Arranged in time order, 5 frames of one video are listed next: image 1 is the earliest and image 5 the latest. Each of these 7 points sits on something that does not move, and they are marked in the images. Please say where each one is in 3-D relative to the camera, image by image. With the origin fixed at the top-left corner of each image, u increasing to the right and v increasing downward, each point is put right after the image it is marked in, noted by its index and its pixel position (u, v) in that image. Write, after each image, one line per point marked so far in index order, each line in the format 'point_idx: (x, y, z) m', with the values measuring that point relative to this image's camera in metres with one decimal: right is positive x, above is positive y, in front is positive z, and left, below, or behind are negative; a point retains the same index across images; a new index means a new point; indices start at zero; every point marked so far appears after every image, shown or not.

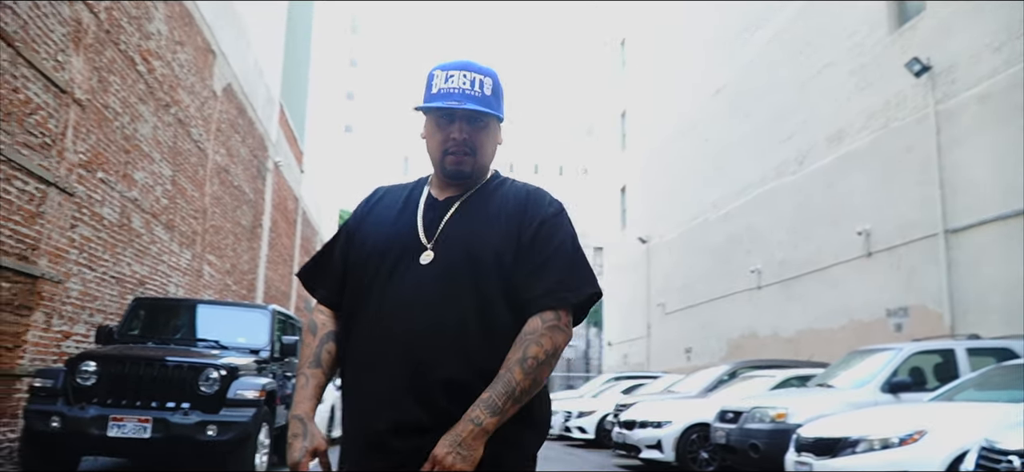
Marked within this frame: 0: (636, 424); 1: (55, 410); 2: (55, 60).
0: (+1.8, -2.9, +12.9) m
1: (-3.7, -1.4, +6.8) m
2: (-4.7, +1.8, +8.6) m
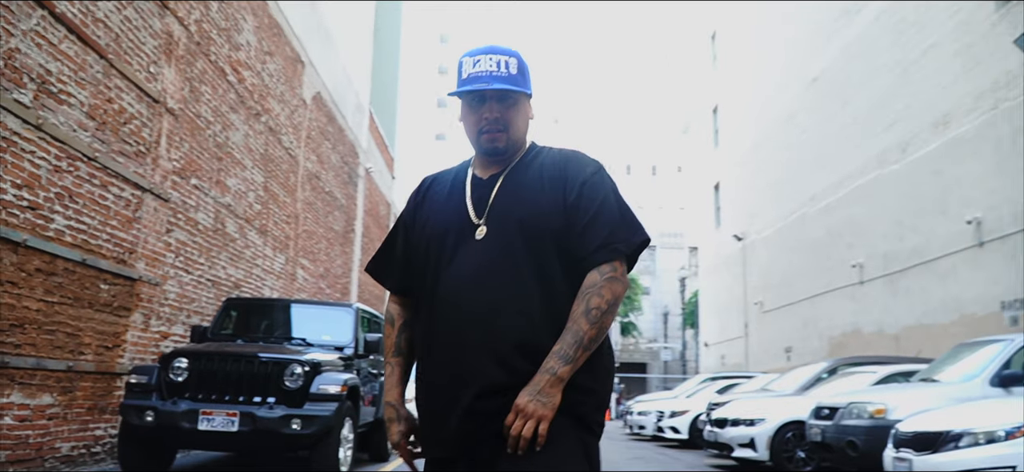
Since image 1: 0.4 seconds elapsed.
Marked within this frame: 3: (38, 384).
0: (+3.1, -2.8, +12.5) m
1: (-3.1, -1.4, +7.1) m
2: (-3.9, +1.8, +9.0) m
3: (-4.0, -1.2, +7.0) m
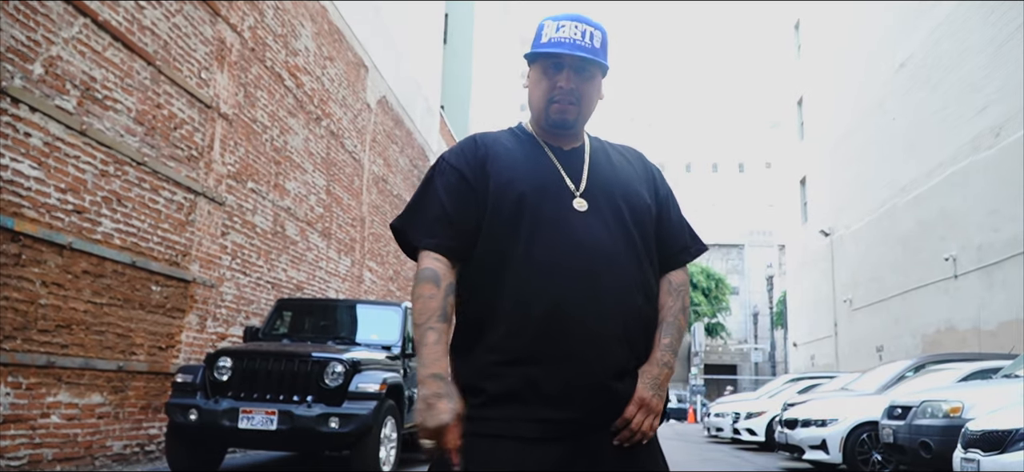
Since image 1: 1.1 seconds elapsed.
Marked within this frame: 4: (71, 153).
0: (+4.0, -2.7, +11.9) m
1: (-2.7, -1.4, +7.2) m
2: (-3.4, +1.7, +9.2) m
3: (-3.7, -1.3, +7.2) m
4: (-3.7, +0.7, +6.9) m
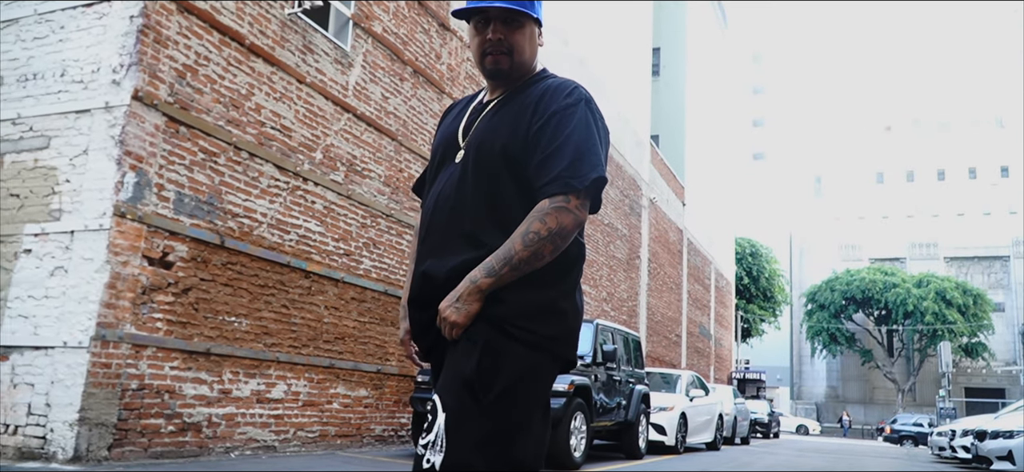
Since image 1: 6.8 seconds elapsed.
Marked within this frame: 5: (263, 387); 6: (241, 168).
0: (+6.9, -2.9, +12.1) m
1: (-0.9, -1.8, +9.5) m
2: (-1.1, +1.3, +11.7) m
3: (-1.8, -1.7, +9.8) m
4: (-2.0, +0.3, +9.6) m
5: (-2.5, -1.5, +8.2) m
6: (-2.6, +0.6, +8.0) m
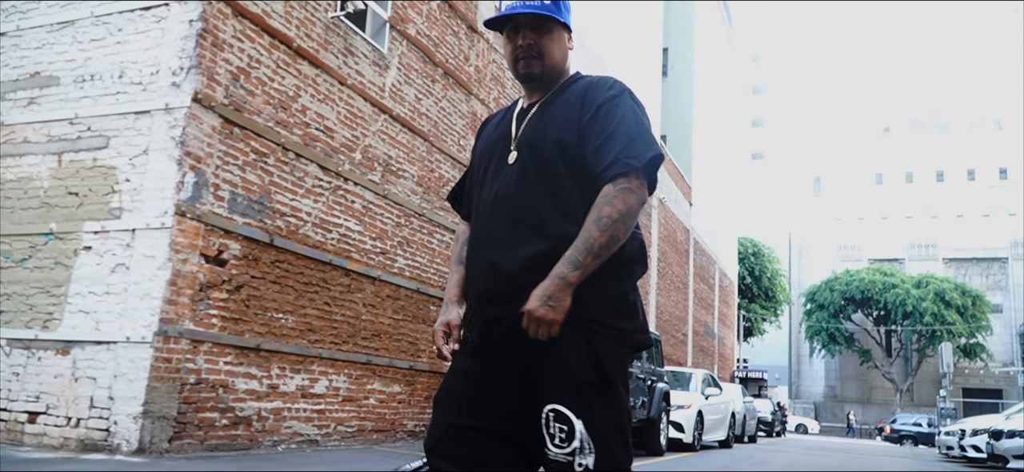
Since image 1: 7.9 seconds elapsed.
0: (+7.3, -2.9, +12.3) m
1: (-0.6, -1.8, +9.7) m
2: (-0.7, +1.3, +11.8) m
3: (-1.4, -1.7, +10.0) m
4: (-1.6, +0.3, +9.8) m
5: (-2.1, -1.5, +8.4) m
6: (-2.2, +0.7, +8.2) m
